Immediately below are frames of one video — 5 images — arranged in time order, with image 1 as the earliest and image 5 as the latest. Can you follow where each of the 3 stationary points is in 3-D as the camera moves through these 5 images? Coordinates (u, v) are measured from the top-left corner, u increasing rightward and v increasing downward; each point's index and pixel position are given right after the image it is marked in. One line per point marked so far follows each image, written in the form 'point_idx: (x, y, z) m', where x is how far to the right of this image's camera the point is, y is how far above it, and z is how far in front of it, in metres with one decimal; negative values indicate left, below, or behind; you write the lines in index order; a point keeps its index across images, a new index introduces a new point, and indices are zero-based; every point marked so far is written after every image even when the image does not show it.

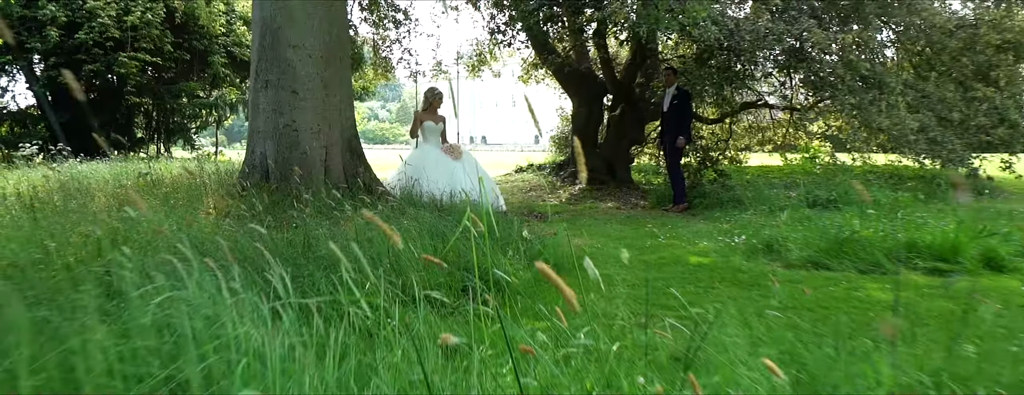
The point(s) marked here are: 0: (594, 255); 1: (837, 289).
0: (+0.6, -0.4, +4.9) m
1: (+1.7, -0.5, +3.8) m
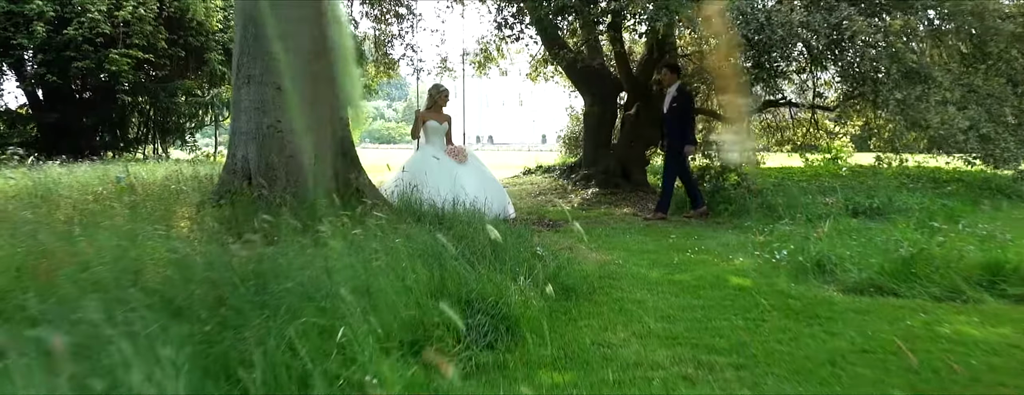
0: (+0.6, -0.5, +4.3) m
1: (+1.7, -0.5, +3.1) m
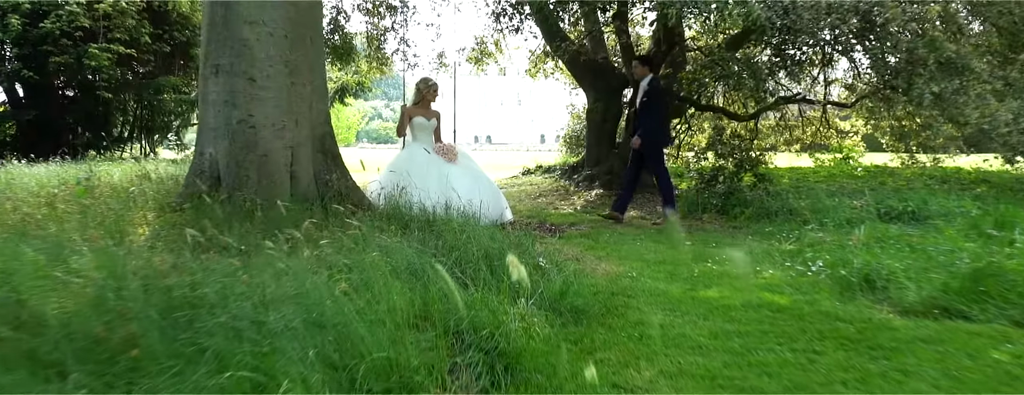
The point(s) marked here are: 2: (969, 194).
0: (+0.6, -0.5, +3.7) m
1: (+1.7, -0.6, +2.6) m
2: (+4.3, 0.0, +6.9) m
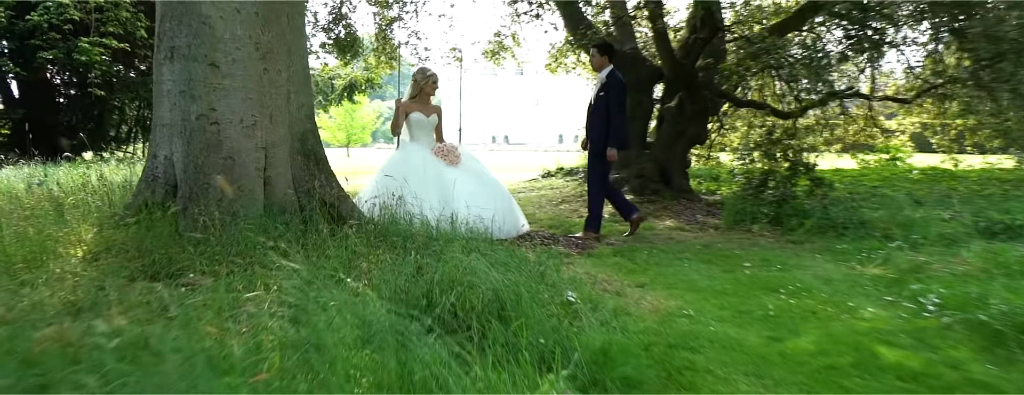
0: (+0.7, -0.5, +2.8) m
1: (+1.8, -0.6, +1.6) m
2: (+4.4, 0.0, +5.8) m
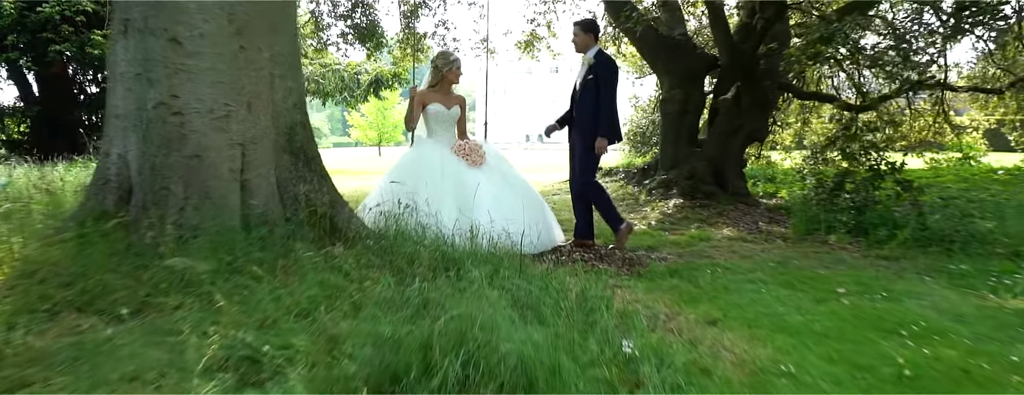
0: (+0.8, -0.6, +1.9) m
1: (+1.8, -0.7, +0.7) m
2: (+4.7, -0.1, +4.8) m
